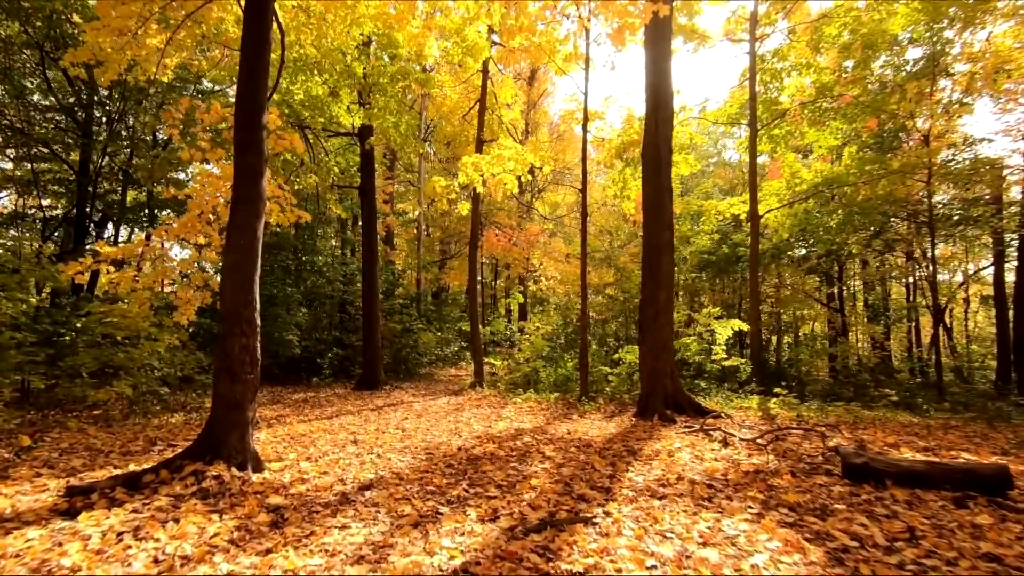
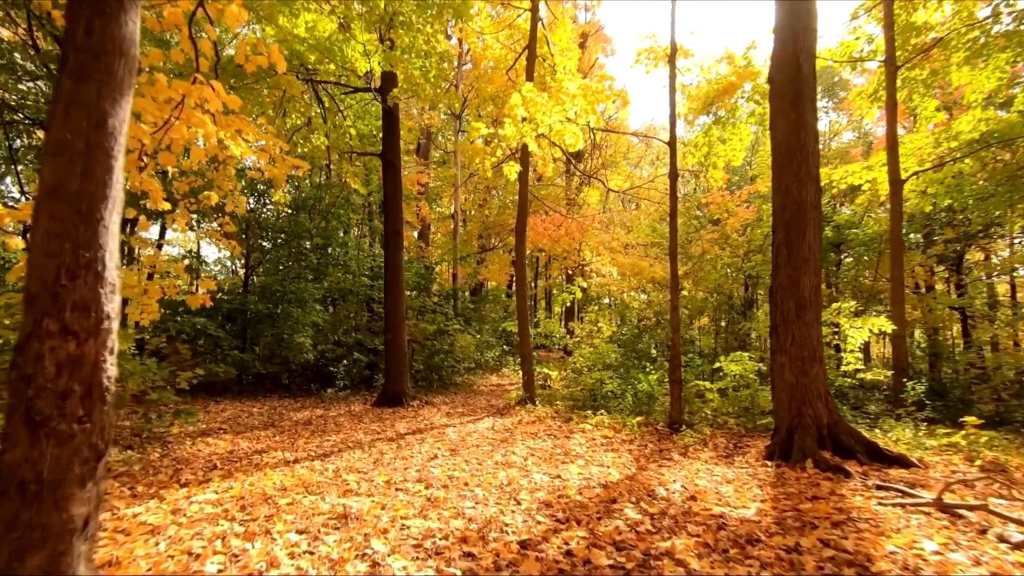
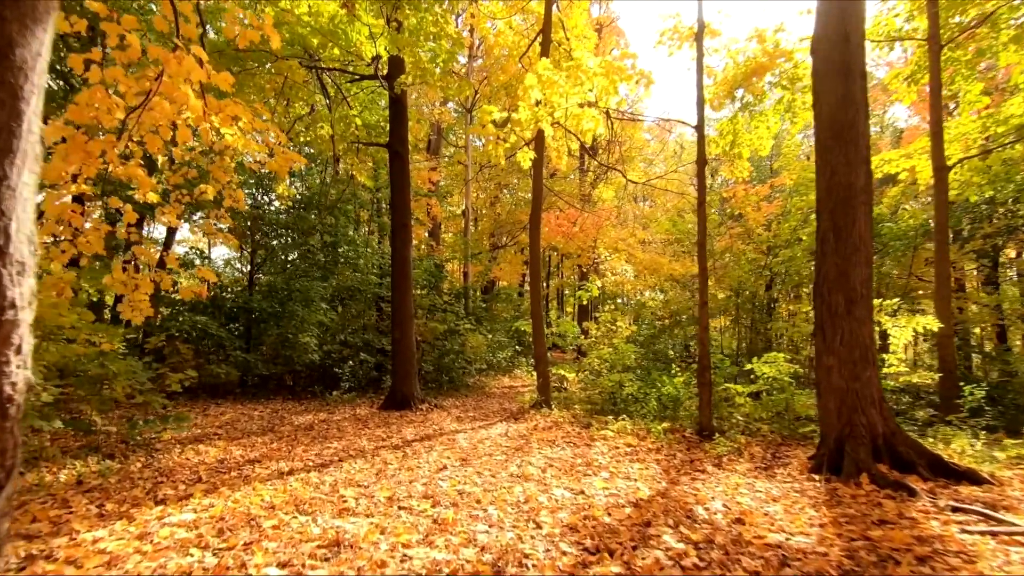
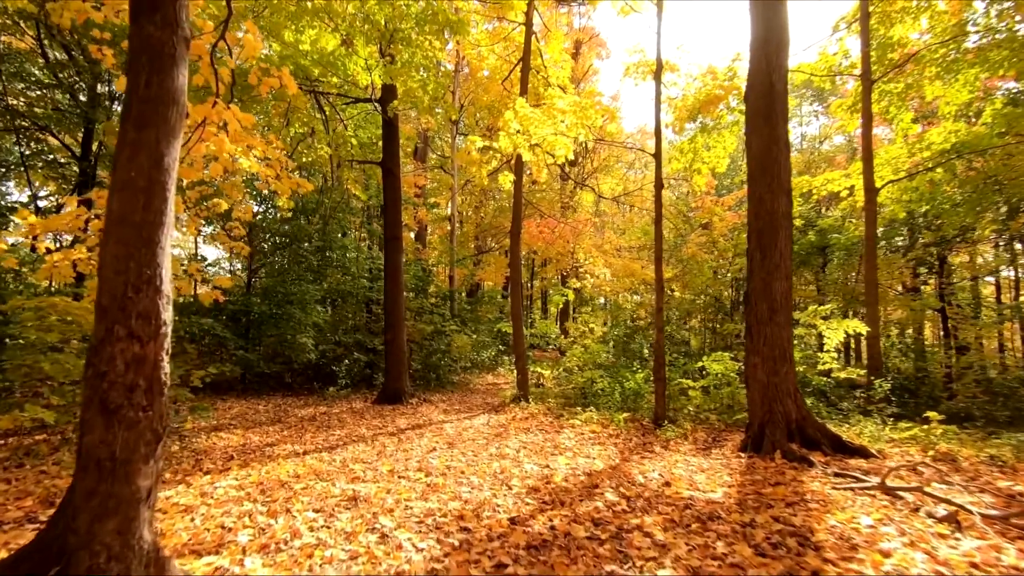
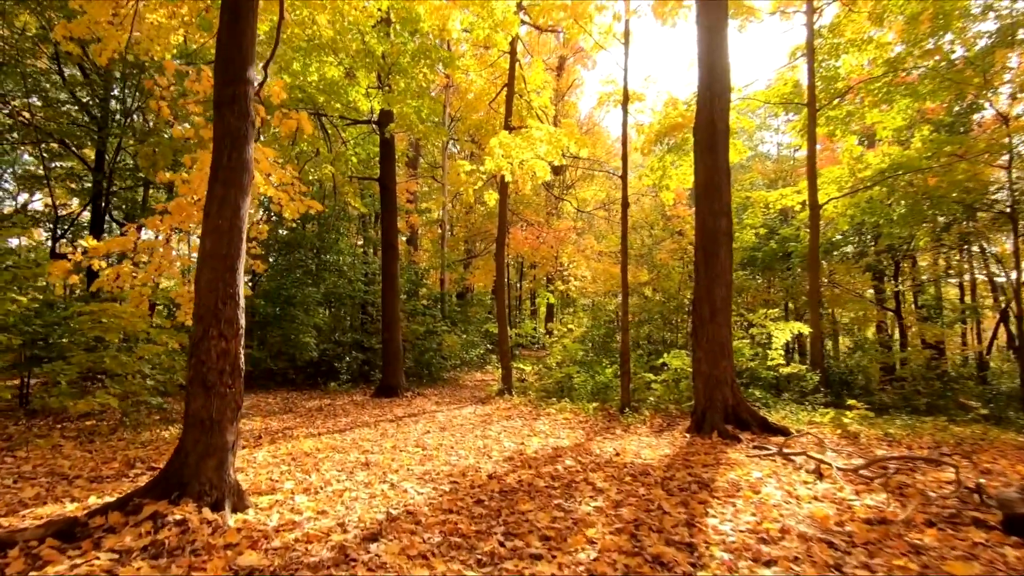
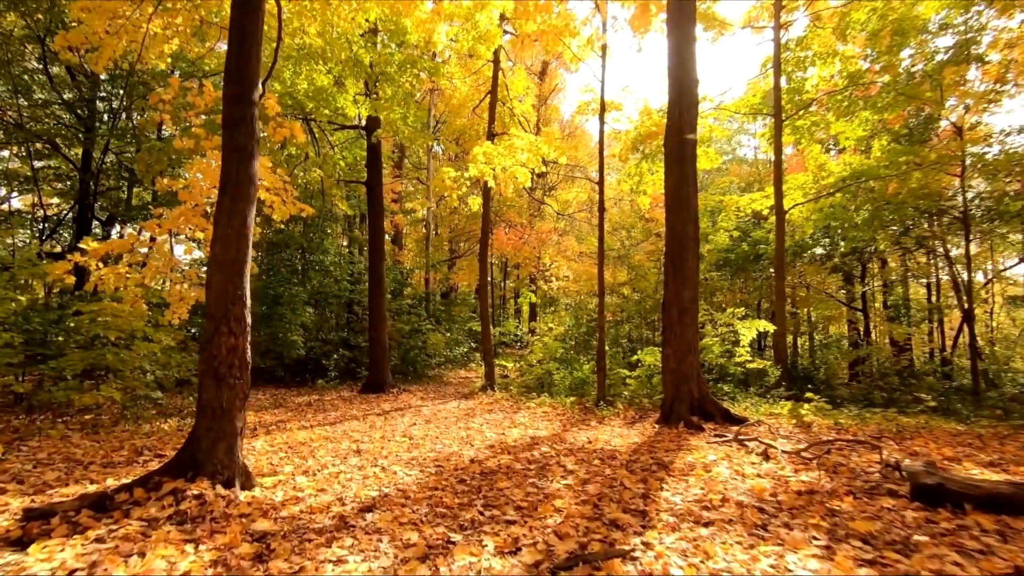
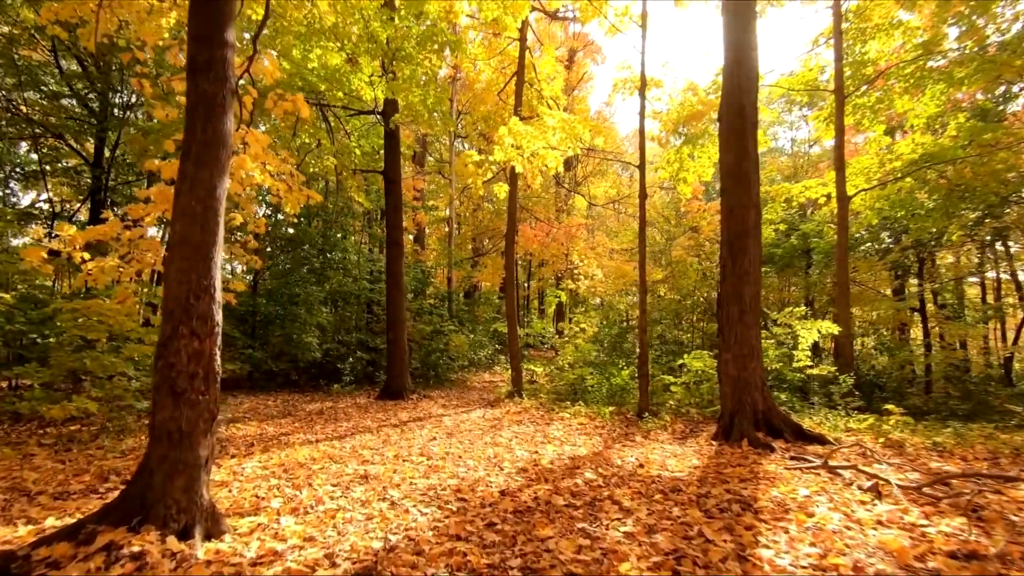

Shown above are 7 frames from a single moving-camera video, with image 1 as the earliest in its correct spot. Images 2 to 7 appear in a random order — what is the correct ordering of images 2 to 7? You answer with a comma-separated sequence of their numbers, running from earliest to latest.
6, 5, 7, 4, 2, 3
